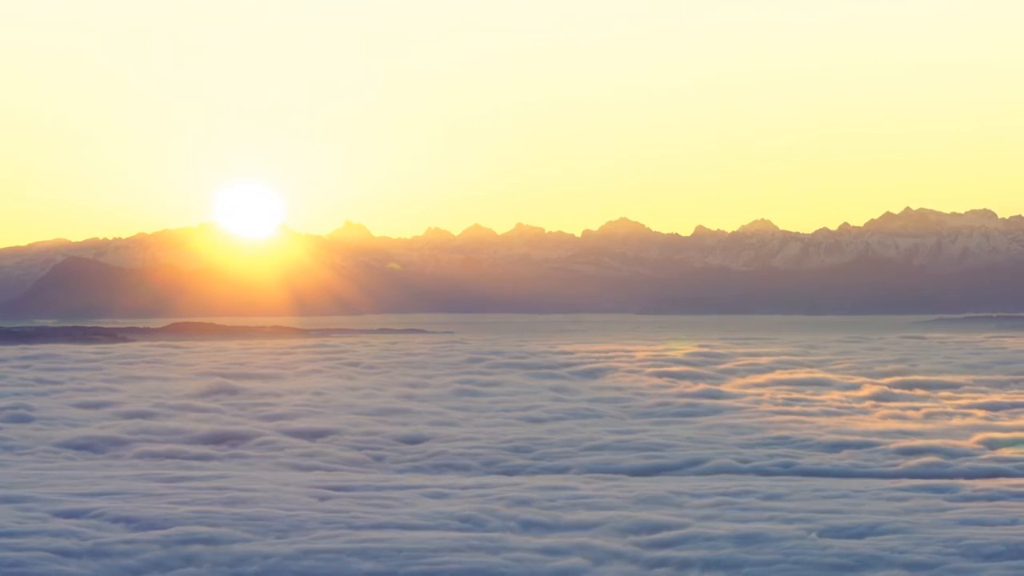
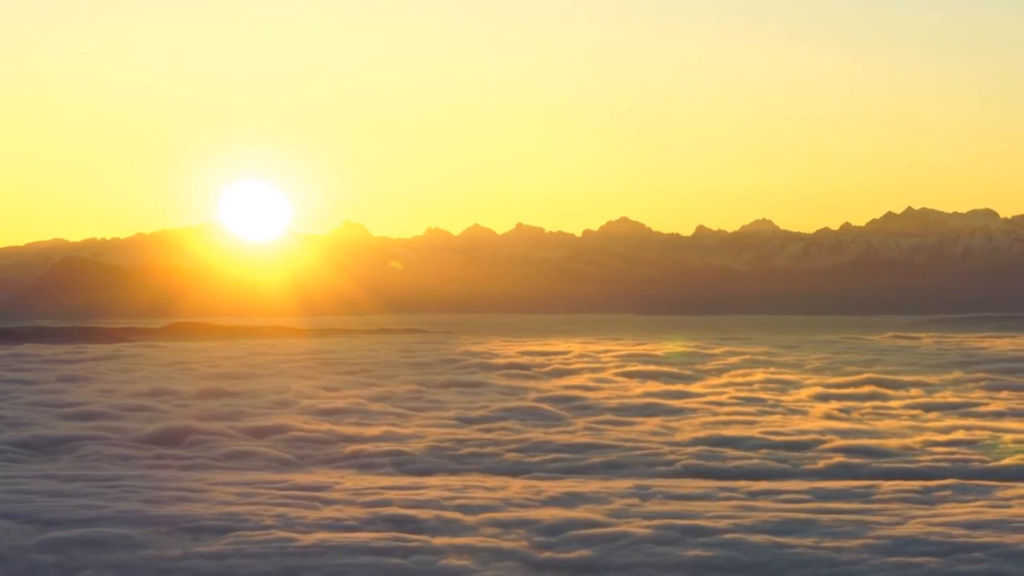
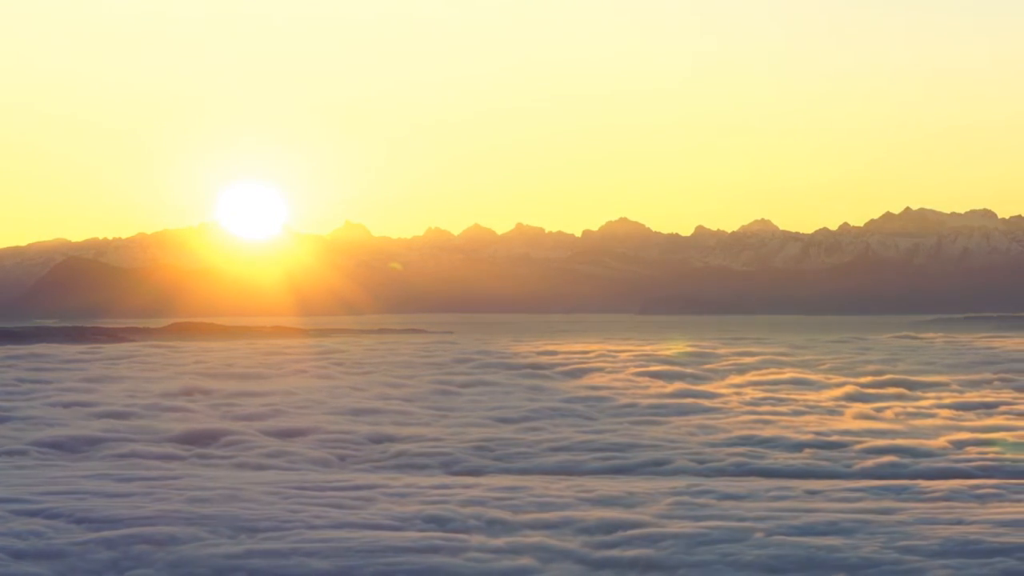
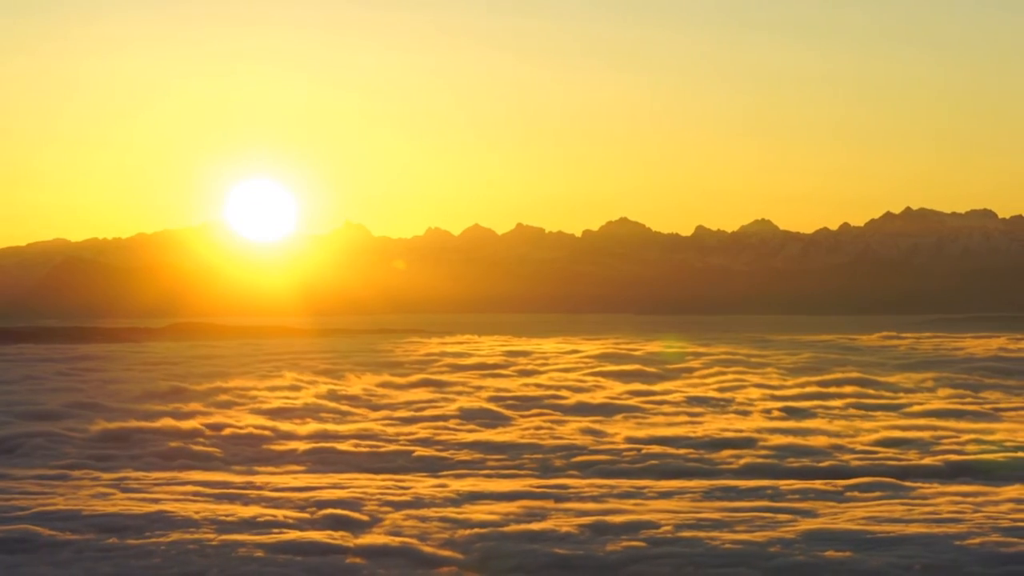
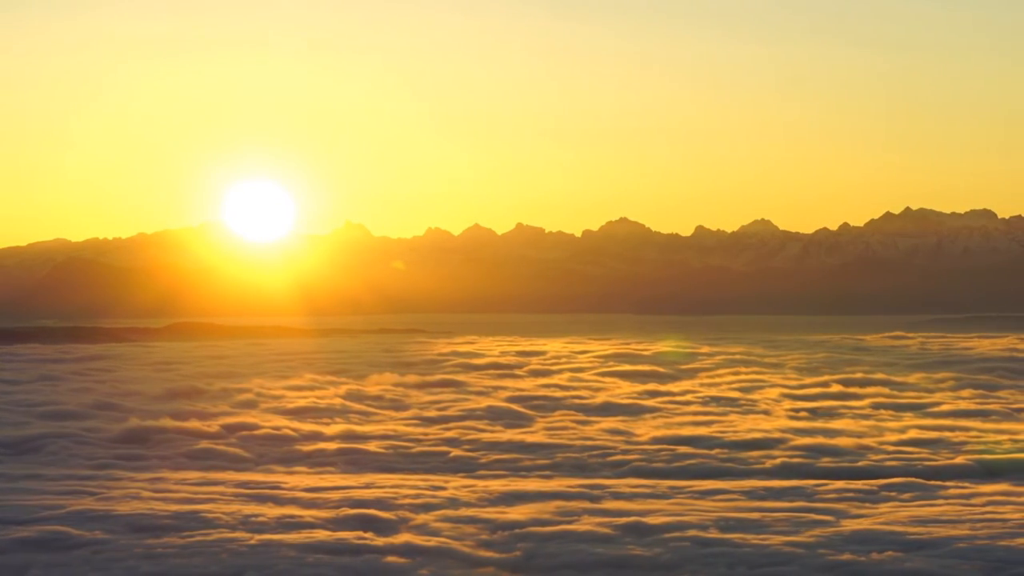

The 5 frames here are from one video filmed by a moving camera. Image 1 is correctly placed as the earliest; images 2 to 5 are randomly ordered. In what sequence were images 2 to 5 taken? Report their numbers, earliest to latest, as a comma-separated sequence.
3, 2, 5, 4
